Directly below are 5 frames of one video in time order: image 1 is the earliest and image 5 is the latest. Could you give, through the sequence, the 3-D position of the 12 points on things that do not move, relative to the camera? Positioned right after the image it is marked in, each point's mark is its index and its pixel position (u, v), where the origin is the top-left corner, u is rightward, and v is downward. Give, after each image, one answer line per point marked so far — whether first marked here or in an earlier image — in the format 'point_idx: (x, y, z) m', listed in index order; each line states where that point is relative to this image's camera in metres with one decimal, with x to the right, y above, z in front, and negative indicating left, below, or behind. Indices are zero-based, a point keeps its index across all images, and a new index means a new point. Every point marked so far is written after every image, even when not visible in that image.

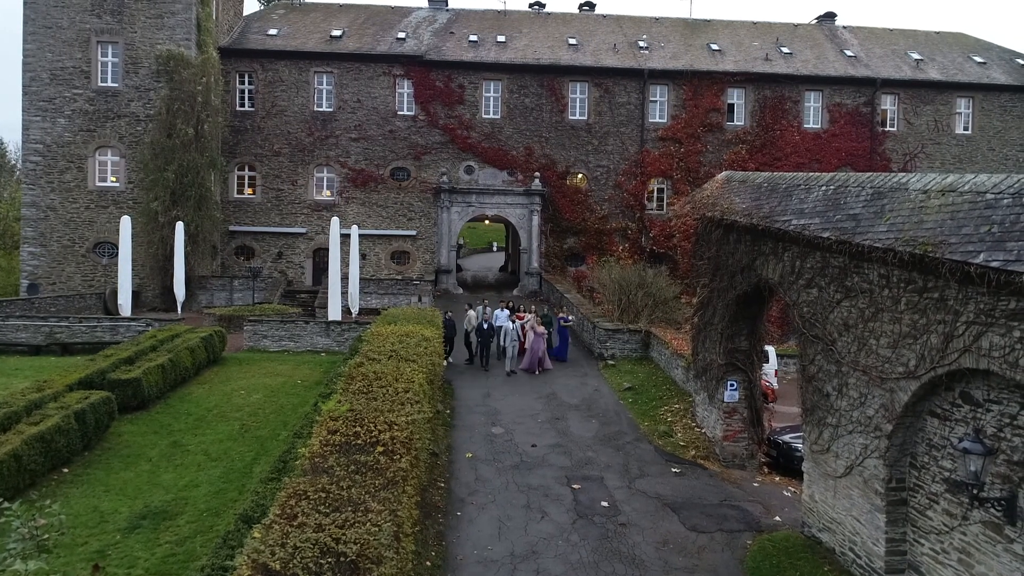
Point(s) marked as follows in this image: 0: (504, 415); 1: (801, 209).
0: (-0.2, -2.4, +13.4) m
1: (+3.6, +1.0, +9.0) m
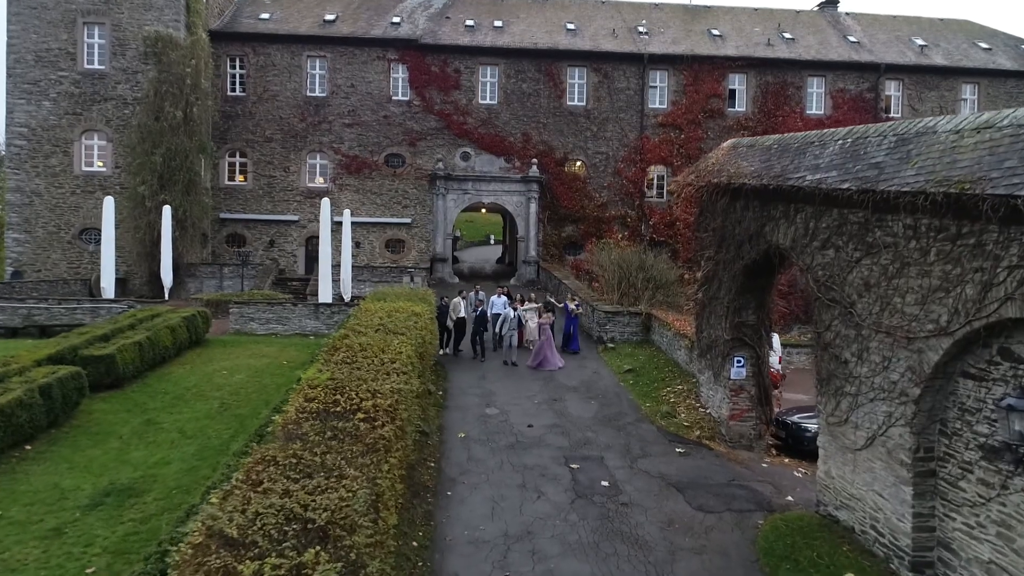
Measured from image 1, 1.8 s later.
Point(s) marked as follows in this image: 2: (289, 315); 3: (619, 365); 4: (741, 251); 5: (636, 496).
0: (-0.2, -2.0, +12.8) m
1: (+3.5, +1.4, +8.4) m
2: (-5.2, -0.6, +16.8) m
3: (+2.2, -1.6, +15.0) m
4: (+3.4, +0.6, +10.6) m
5: (+1.5, -2.6, +8.9) m
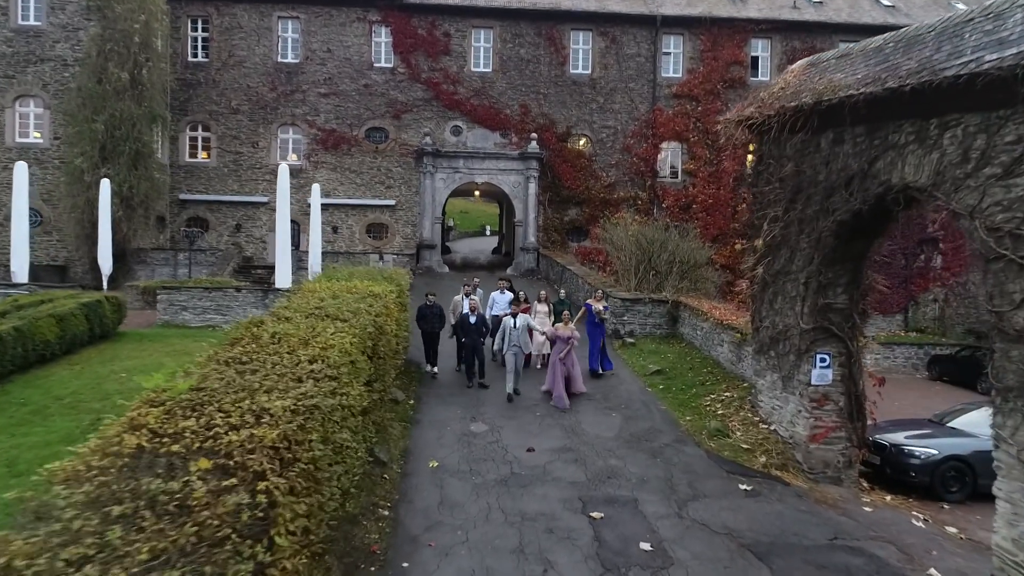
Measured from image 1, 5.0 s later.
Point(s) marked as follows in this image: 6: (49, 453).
0: (-0.3, -1.6, +9.6) m
1: (+3.5, +1.8, +5.2) m
2: (-5.3, -0.3, +13.6) m
3: (+2.1, -1.3, +11.8) m
4: (+3.3, +0.9, +7.4) m
5: (+1.5, -2.2, +5.7) m
6: (-4.4, -1.6, +6.9) m
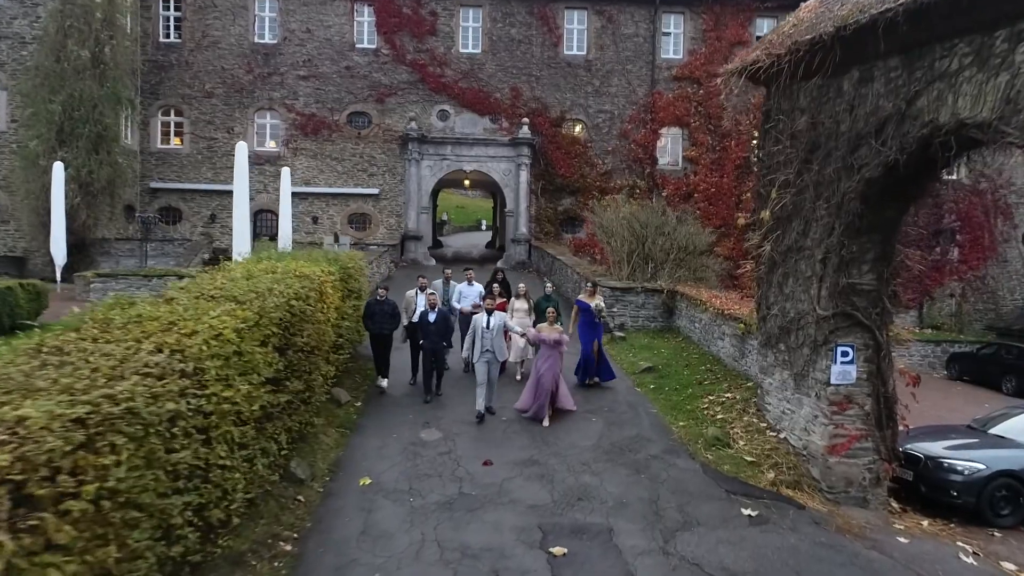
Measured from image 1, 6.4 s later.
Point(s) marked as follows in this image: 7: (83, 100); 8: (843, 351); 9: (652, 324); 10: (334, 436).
0: (-0.7, -1.4, +8.1) m
1: (+3.0, +2.0, +3.7) m
2: (-5.7, -0.1, +12.2) m
3: (+1.7, -1.1, +10.3) m
4: (+2.9, +1.1, +6.0) m
5: (+1.0, -2.0, +4.2) m
6: (-4.9, -1.4, +5.5) m
7: (-11.8, +5.2, +19.8) m
8: (+3.1, -0.6, +6.6) m
9: (+2.4, -0.6, +12.3) m
10: (-1.8, -1.5, +7.3) m
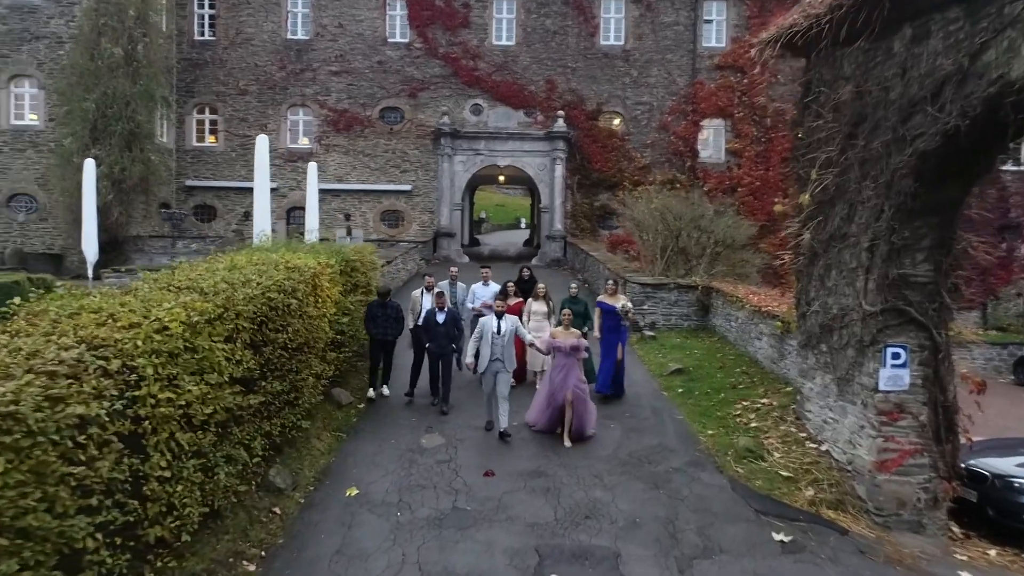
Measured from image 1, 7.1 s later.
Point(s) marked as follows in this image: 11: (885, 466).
0: (-0.6, -1.3, +7.5) m
1: (+2.9, +2.0, +2.9) m
2: (-5.3, 0.0, +11.9) m
3: (+2.0, -1.0, +9.5) m
4: (+2.9, +1.2, +5.1) m
5: (+0.9, -2.0, +3.5) m
6: (-4.9, -1.3, +5.1) m
7: (-10.9, +5.3, +19.8) m
8: (+3.1, -0.5, +5.8) m
9: (+2.8, -0.6, +11.5) m
10: (-1.7, -1.4, +6.7) m
11: (+3.0, -1.4, +5.7) m
